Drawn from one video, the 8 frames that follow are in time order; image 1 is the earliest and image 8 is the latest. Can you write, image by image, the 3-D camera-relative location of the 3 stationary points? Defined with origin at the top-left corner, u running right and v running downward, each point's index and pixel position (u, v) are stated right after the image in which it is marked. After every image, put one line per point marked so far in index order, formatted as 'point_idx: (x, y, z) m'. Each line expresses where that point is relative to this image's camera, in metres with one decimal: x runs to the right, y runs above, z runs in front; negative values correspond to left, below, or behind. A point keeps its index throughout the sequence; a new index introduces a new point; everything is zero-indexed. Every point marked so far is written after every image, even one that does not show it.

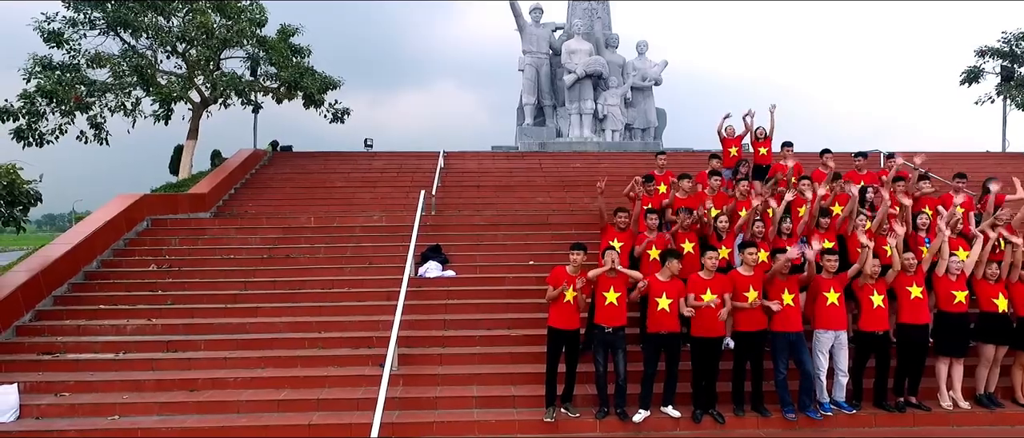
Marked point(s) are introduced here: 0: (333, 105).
0: (-4.3, +2.7, +14.8) m
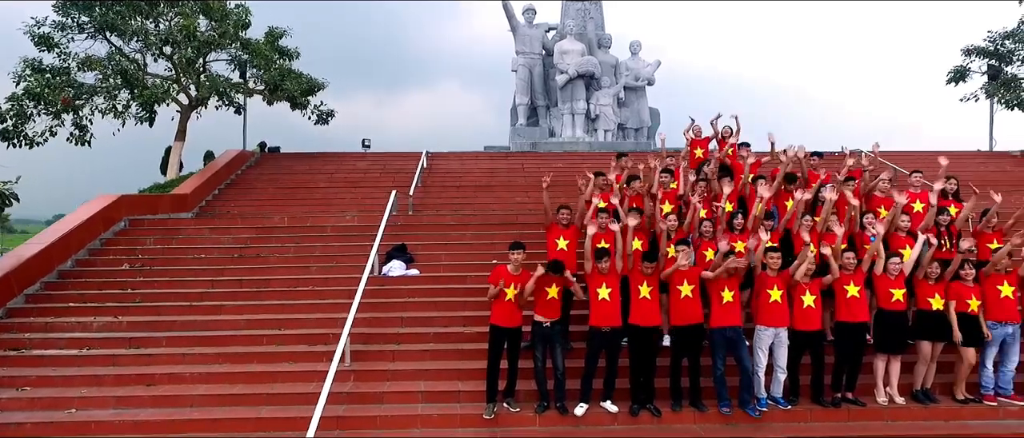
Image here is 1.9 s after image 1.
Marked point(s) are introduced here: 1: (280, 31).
0: (-4.7, +2.7, +15.0) m
1: (-6.1, +4.9, +16.2) m
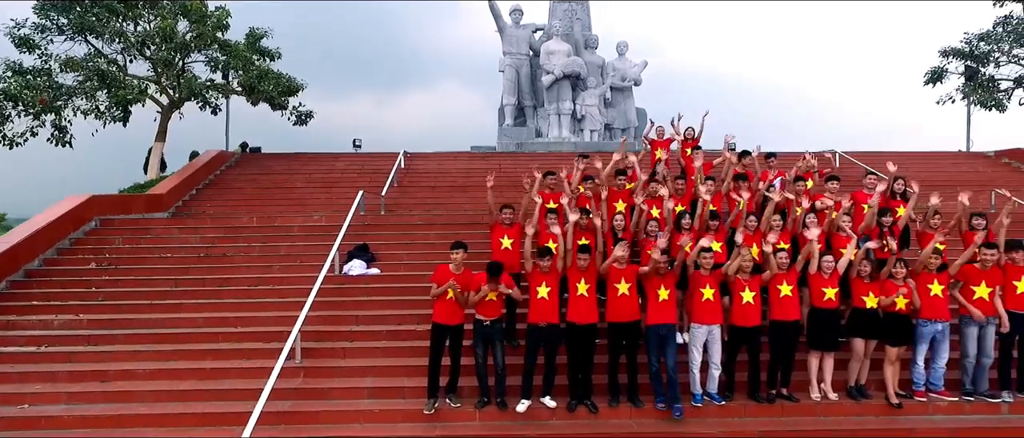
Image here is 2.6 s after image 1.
0: (-5.3, +2.7, +15.1) m
1: (-6.7, +4.9, +16.4) m
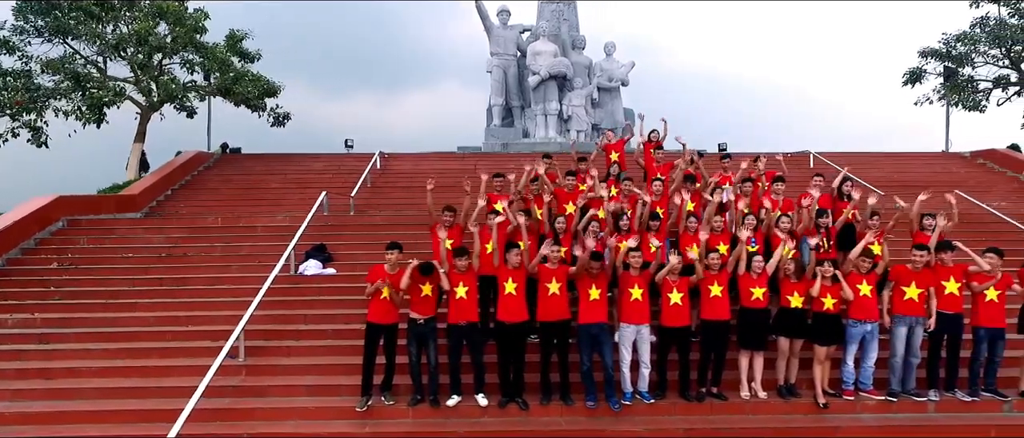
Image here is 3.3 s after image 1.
0: (-5.9, +2.7, +15.2) m
1: (-7.2, +4.9, +16.5) m
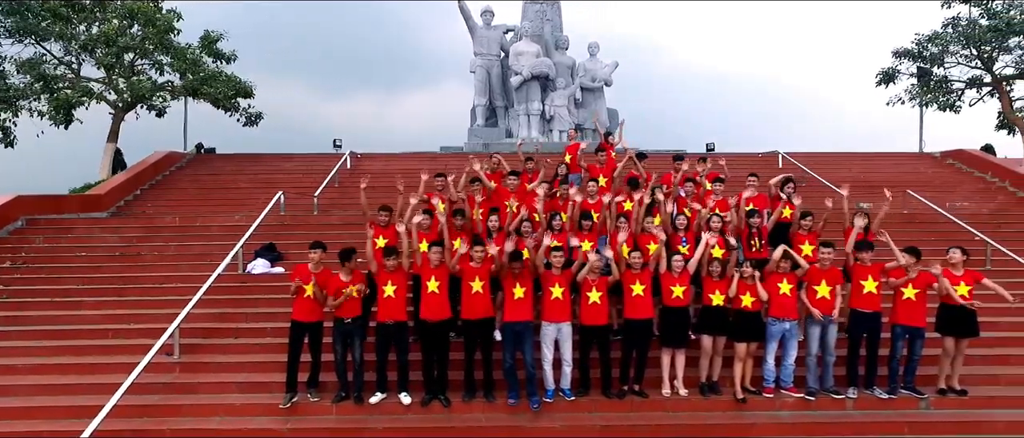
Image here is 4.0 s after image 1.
0: (-6.6, +2.7, +15.3) m
1: (-8.0, +5.0, +16.6) m
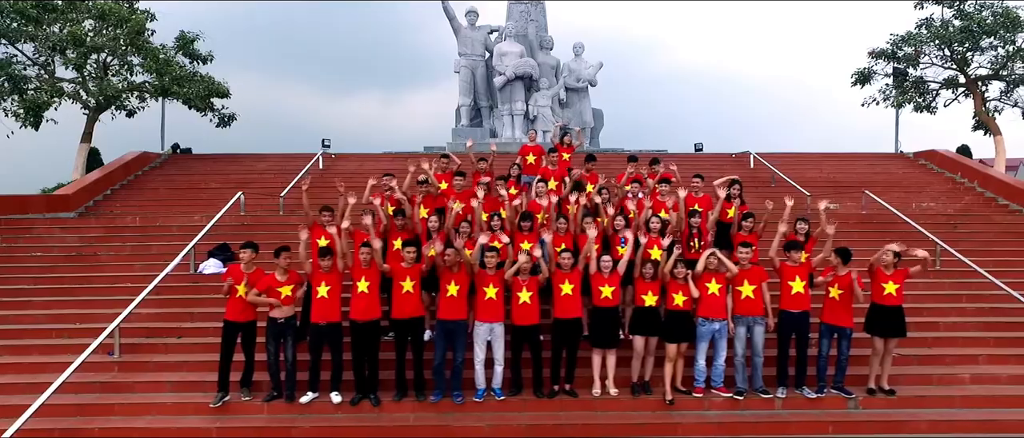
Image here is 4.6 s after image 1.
0: (-7.3, +2.7, +15.4) m
1: (-8.6, +5.0, +16.7) m
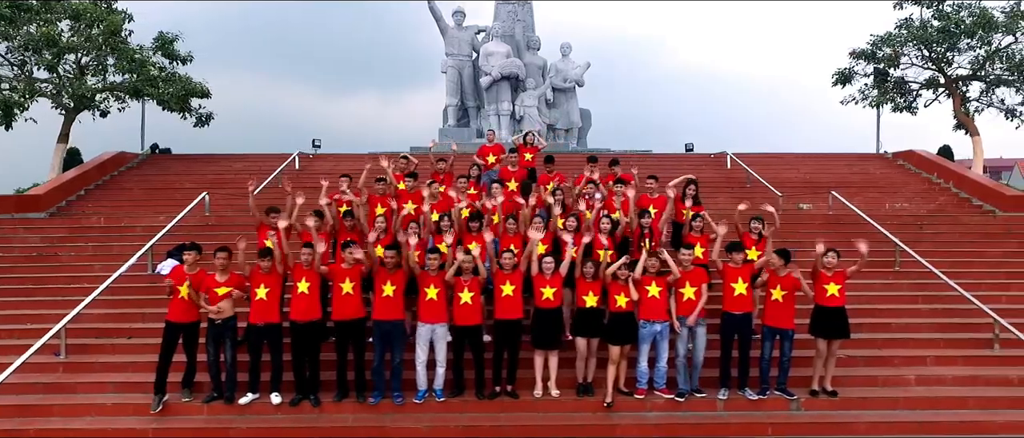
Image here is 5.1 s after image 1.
0: (-7.8, +2.7, +15.4) m
1: (-9.2, +5.0, +16.7) m
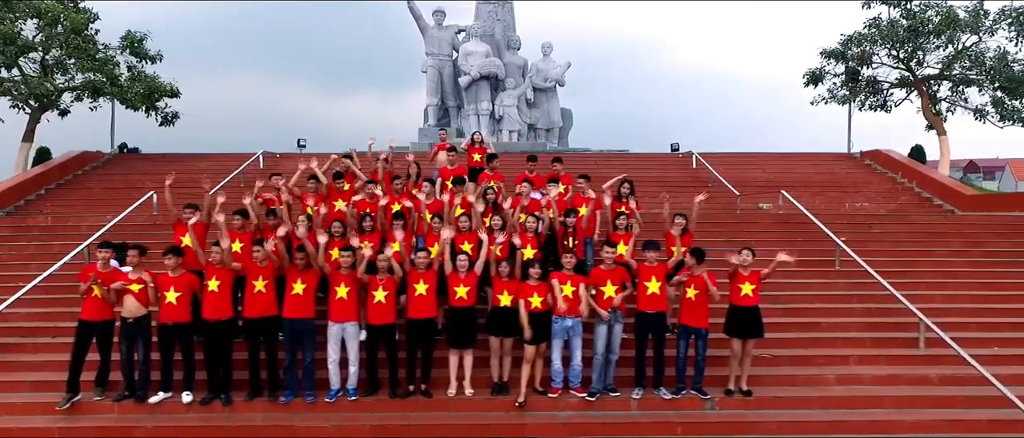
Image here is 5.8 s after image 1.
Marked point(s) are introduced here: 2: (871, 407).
0: (-8.7, +2.8, +15.4) m
1: (-10.0, +5.0, +16.6) m
2: (+3.5, -1.9, +6.1) m
